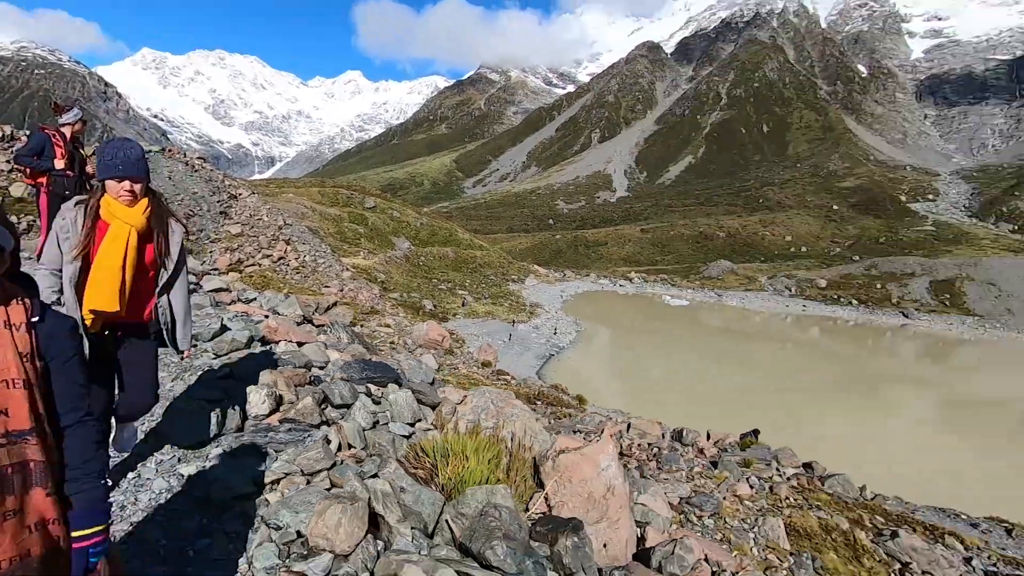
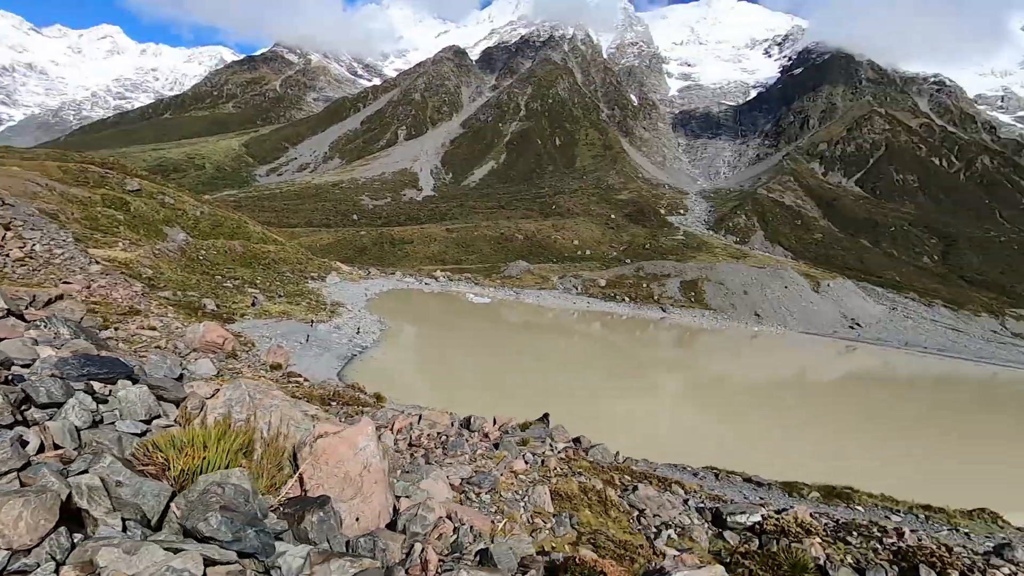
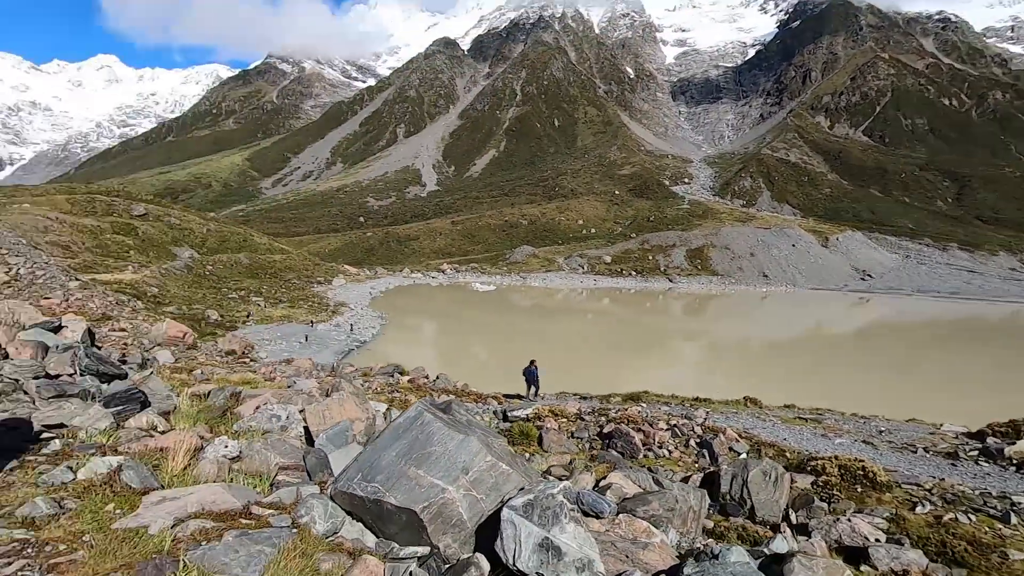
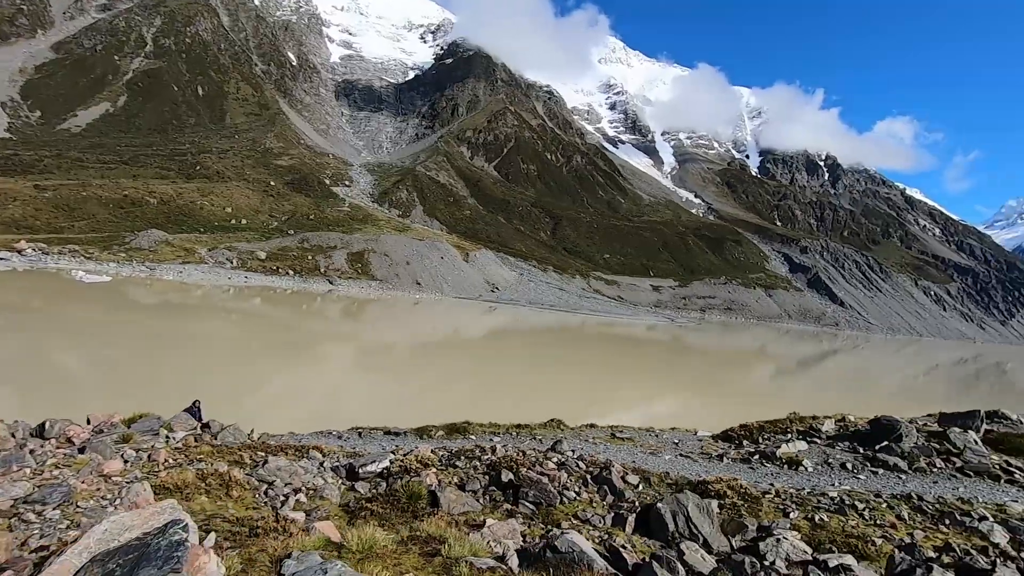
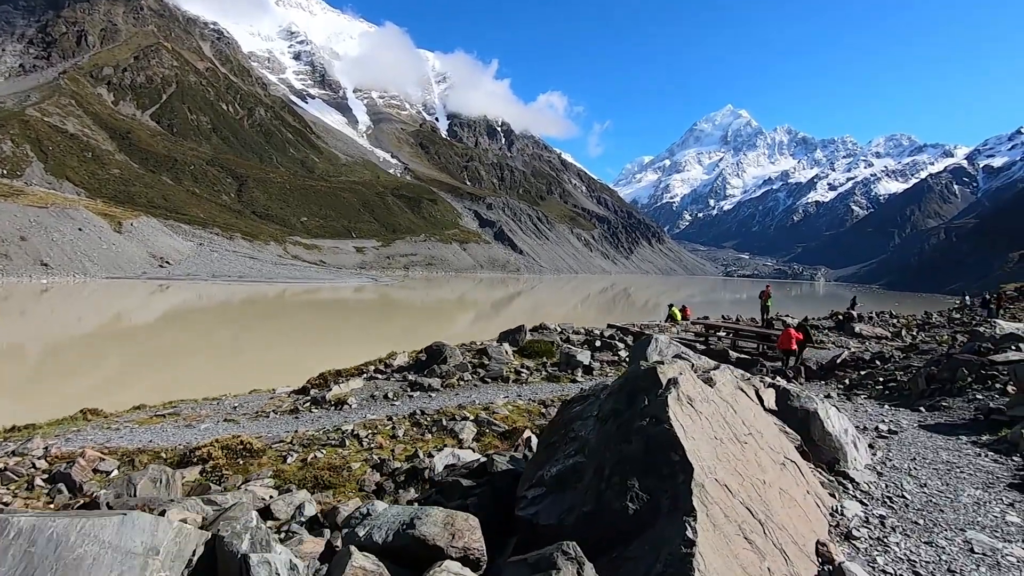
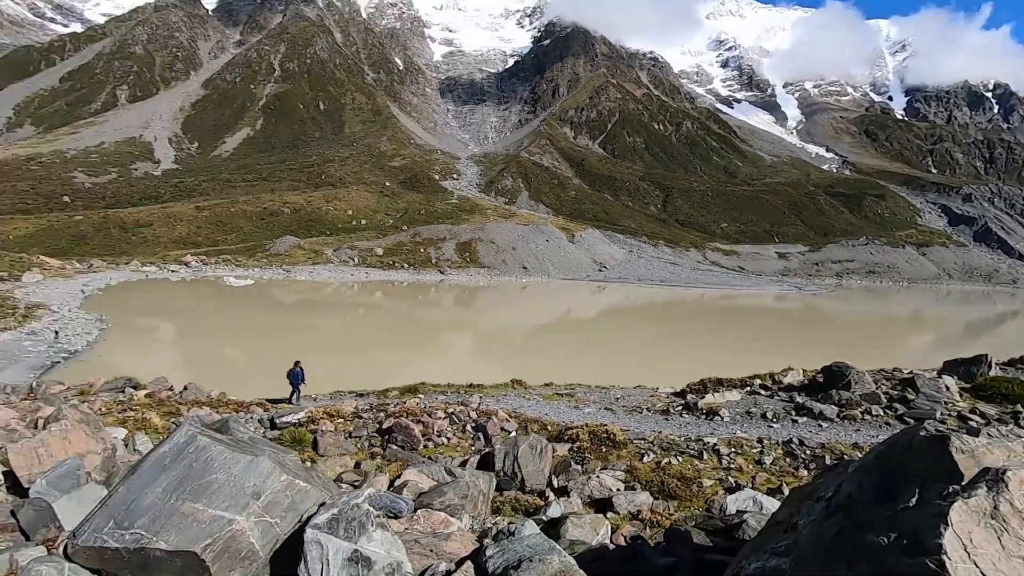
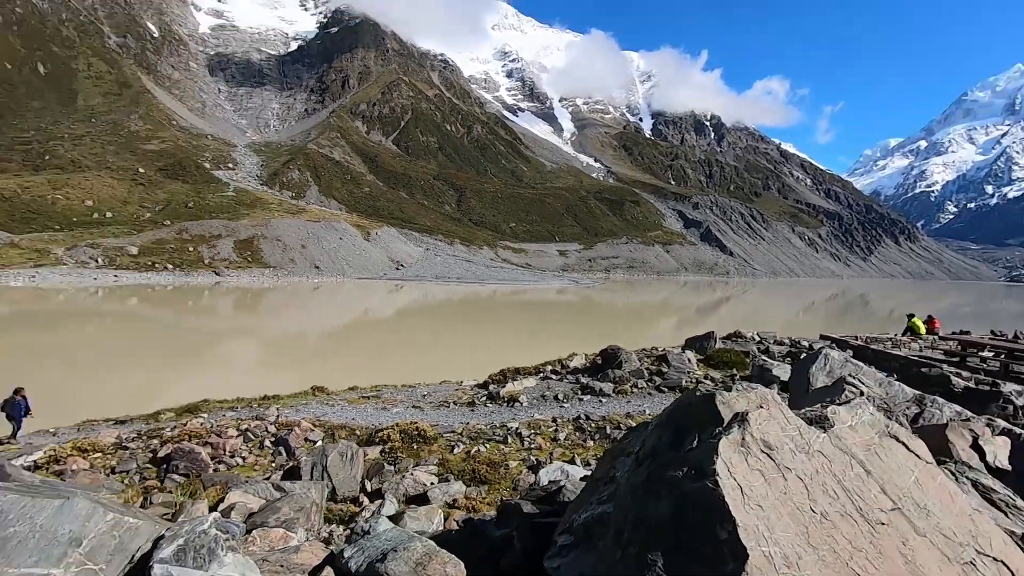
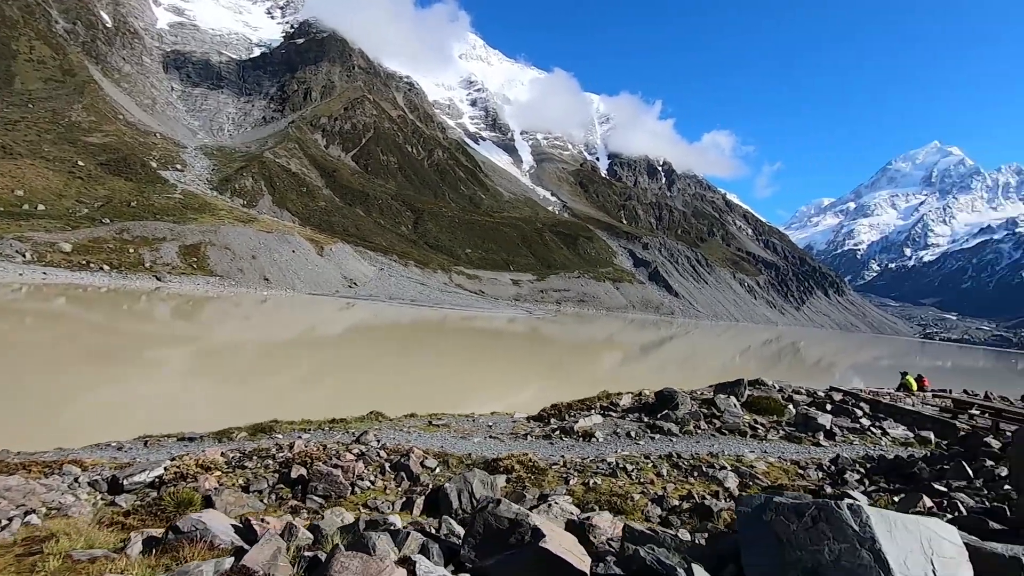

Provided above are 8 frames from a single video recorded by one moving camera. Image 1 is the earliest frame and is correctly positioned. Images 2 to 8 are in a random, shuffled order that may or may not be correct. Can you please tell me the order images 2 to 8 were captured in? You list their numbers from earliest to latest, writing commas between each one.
2, 4, 8, 5, 7, 6, 3
